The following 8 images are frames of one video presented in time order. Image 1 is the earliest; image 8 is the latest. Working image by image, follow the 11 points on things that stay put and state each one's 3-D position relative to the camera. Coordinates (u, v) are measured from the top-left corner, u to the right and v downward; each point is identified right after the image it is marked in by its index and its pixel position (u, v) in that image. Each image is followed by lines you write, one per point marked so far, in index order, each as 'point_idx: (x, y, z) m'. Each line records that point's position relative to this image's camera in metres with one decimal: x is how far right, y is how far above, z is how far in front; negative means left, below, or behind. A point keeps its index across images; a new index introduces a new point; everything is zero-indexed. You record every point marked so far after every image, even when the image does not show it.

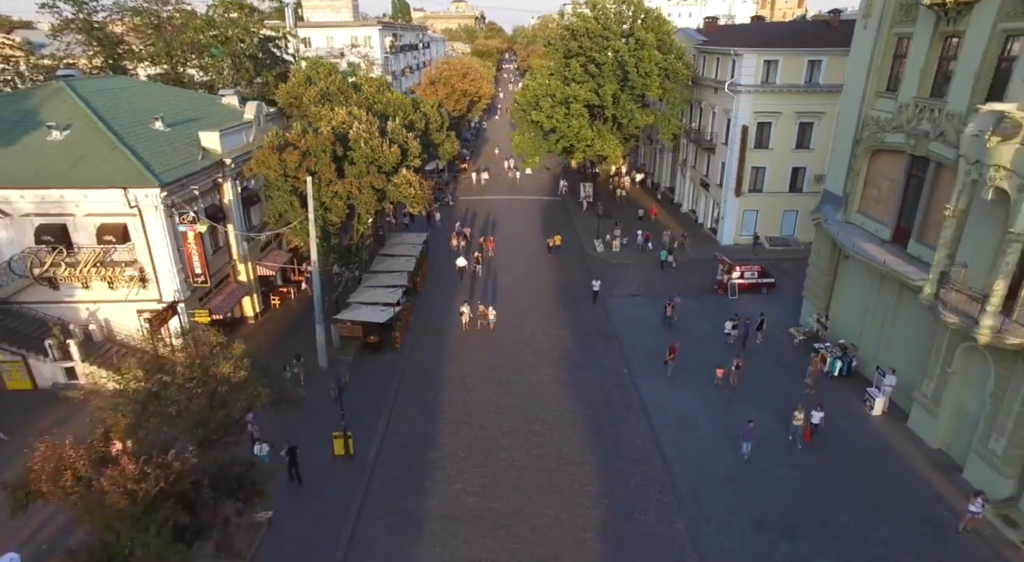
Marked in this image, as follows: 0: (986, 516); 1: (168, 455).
0: (+11.1, -5.6, +15.0) m
1: (-5.4, -2.8, +10.2) m
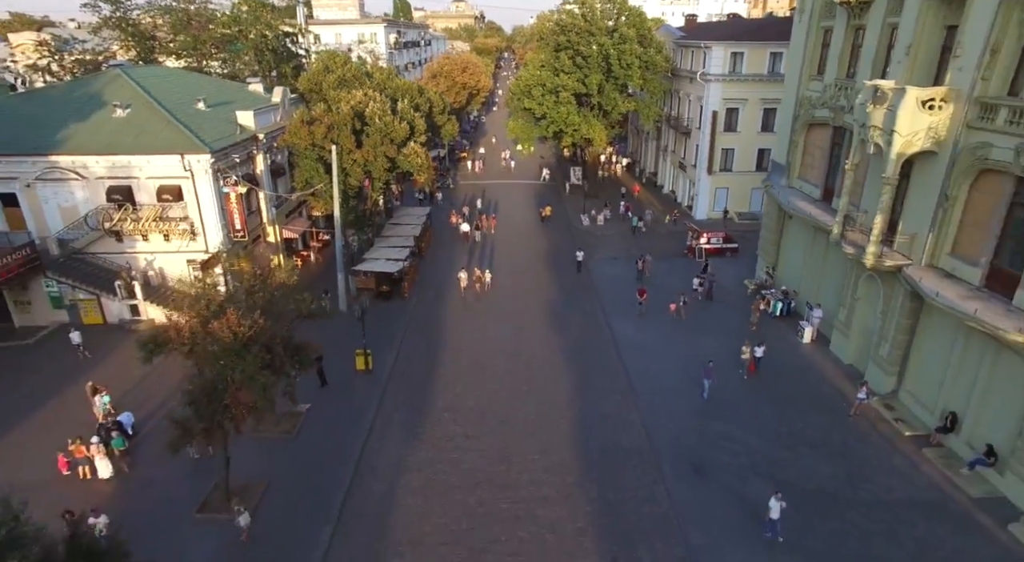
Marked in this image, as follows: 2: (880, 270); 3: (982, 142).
0: (+10.7, -3.7, +19.1) m
1: (-5.8, -0.9, +14.4) m
2: (+10.6, +0.6, +19.3) m
3: (+11.3, +3.3, +15.6) m
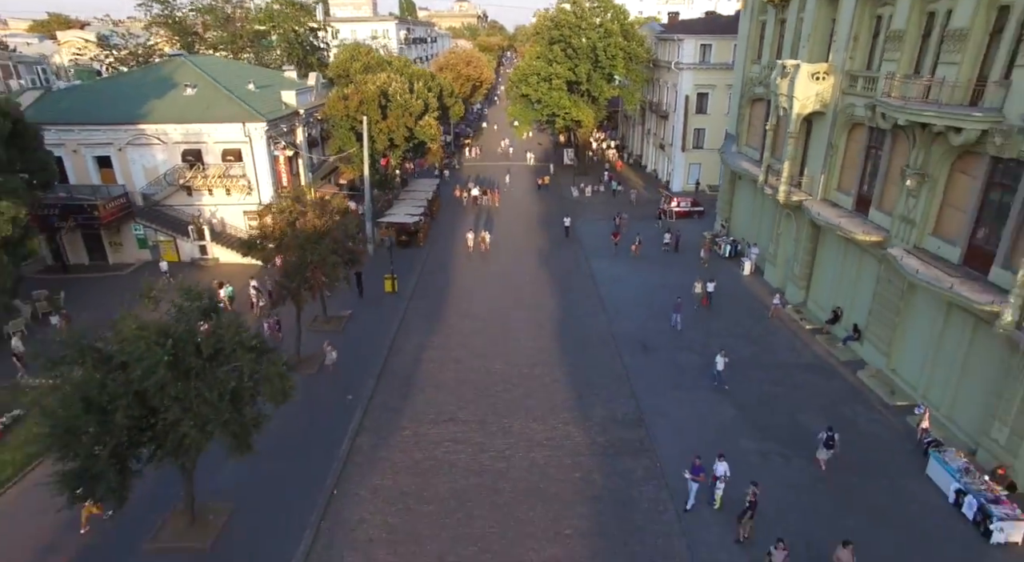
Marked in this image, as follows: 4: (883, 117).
0: (+10.5, -1.1, +25.0) m
1: (-6.0, +1.7, +20.3) m
2: (+10.4, +3.1, +25.1) m
3: (+11.1, +5.8, +21.4) m
4: (+10.8, +4.8, +18.8) m
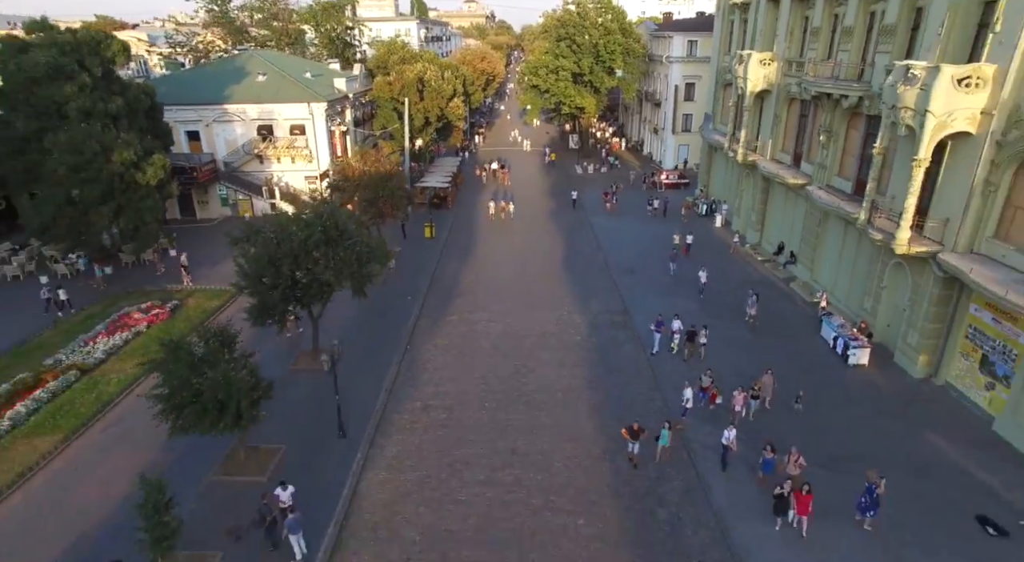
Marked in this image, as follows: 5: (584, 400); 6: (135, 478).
0: (+11.3, +1.6, +31.7) m
1: (-5.3, +4.4, +27.2) m
2: (+11.2, +5.8, +31.8) m
3: (+11.9, +8.6, +28.1) m
4: (+11.5, +7.5, +25.5) m
5: (+2.1, -3.3, +18.0) m
6: (-8.4, -4.4, +14.4) m
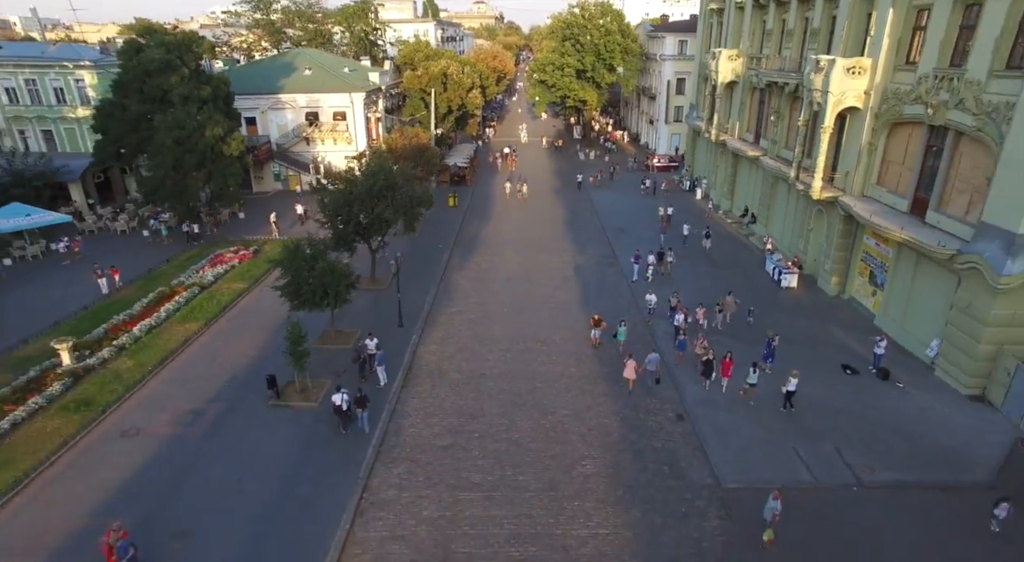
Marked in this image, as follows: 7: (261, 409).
0: (+11.9, +3.9, +37.9) m
1: (-4.7, +6.8, +33.5) m
2: (+11.9, +8.1, +38.0) m
3: (+12.5, +10.8, +34.3) m
4: (+12.1, +9.8, +31.7) m
5: (+2.5, -1.0, +24.2) m
6: (-8.0, -2.0, +20.8) m
7: (-6.6, -3.4, +17.2) m
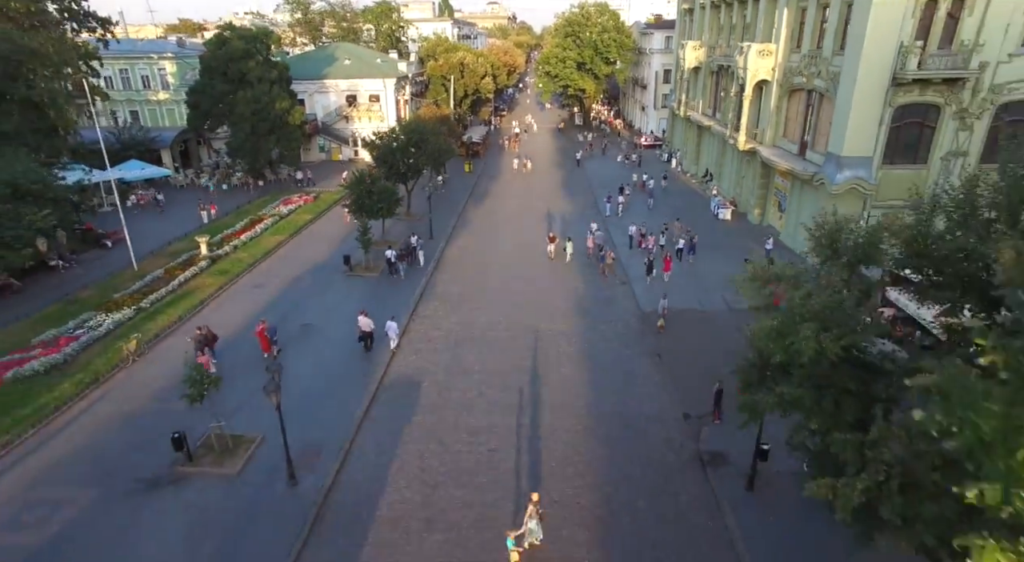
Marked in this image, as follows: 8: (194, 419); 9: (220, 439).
0: (+12.2, +7.3, +46.0) m
1: (-4.4, +10.3, +41.9) m
2: (+12.2, +11.5, +46.1) m
3: (+12.8, +14.3, +42.4) m
4: (+12.3, +13.2, +39.8) m
5: (+2.6, +2.5, +32.5) m
6: (-8.0, +1.5, +29.3) m
7: (-6.7, +0.1, +25.6) m
8: (-7.4, -3.3, +15.3) m
9: (-6.4, -3.5, +14.4) m
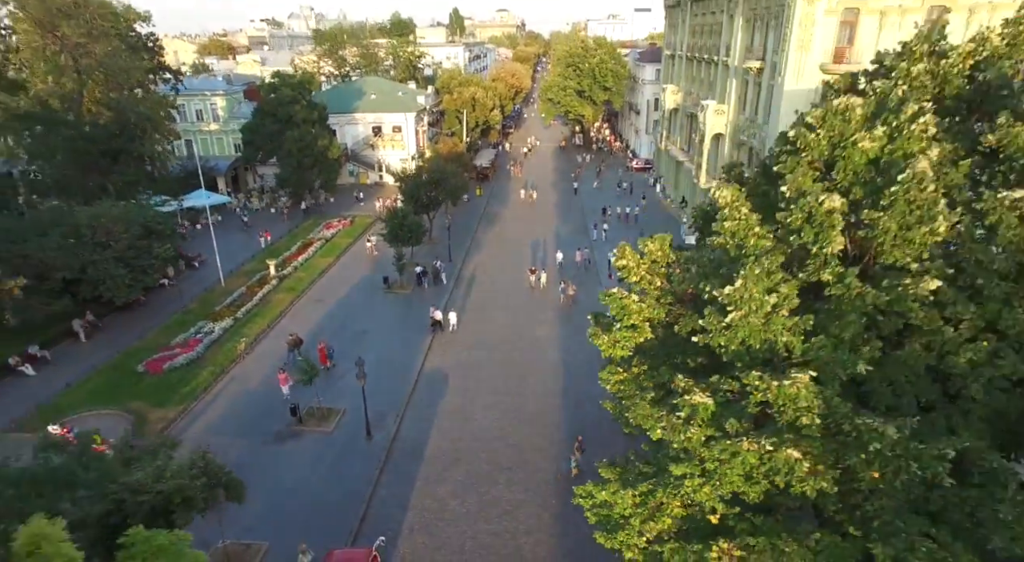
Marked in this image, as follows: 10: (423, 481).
0: (+12.6, +6.4, +53.2) m
1: (-4.1, +9.5, +49.3) m
2: (+12.6, +10.7, +53.3) m
3: (+13.1, +13.4, +49.5) m
4: (+12.7, +12.3, +47.0) m
5: (+2.8, +1.7, +39.8) m
6: (-7.9, +0.8, +36.7) m
7: (-6.6, -0.6, +33.1) m
8: (-7.5, -4.1, +22.8) m
9: (-6.5, -4.3, +21.8) m
10: (-2.6, -5.8, +18.9) m
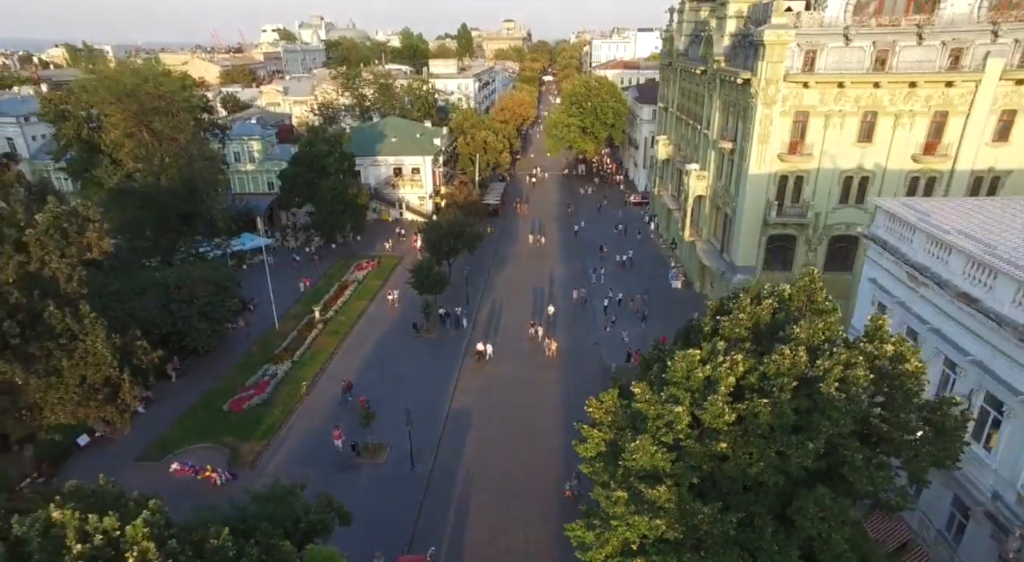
0: (+13.3, +3.7, +59.0) m
1: (-3.4, +6.9, +55.3) m
2: (+13.3, +8.0, +59.2) m
3: (+13.9, +10.7, +55.4) m
4: (+13.4, +9.6, +52.8) m
5: (+3.4, -1.0, +45.8) m
6: (-7.3, -1.9, +42.7) m
7: (-6.1, -3.3, +39.1) m
8: (-7.0, -6.7, +28.8) m
9: (-6.0, -7.0, +27.8) m
10: (-2.2, -8.5, +24.9) m
